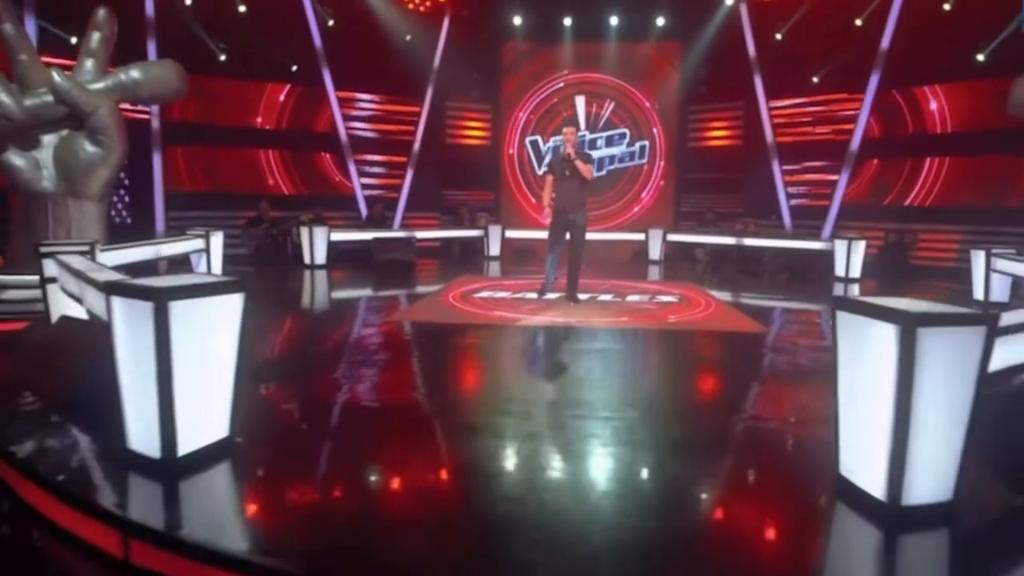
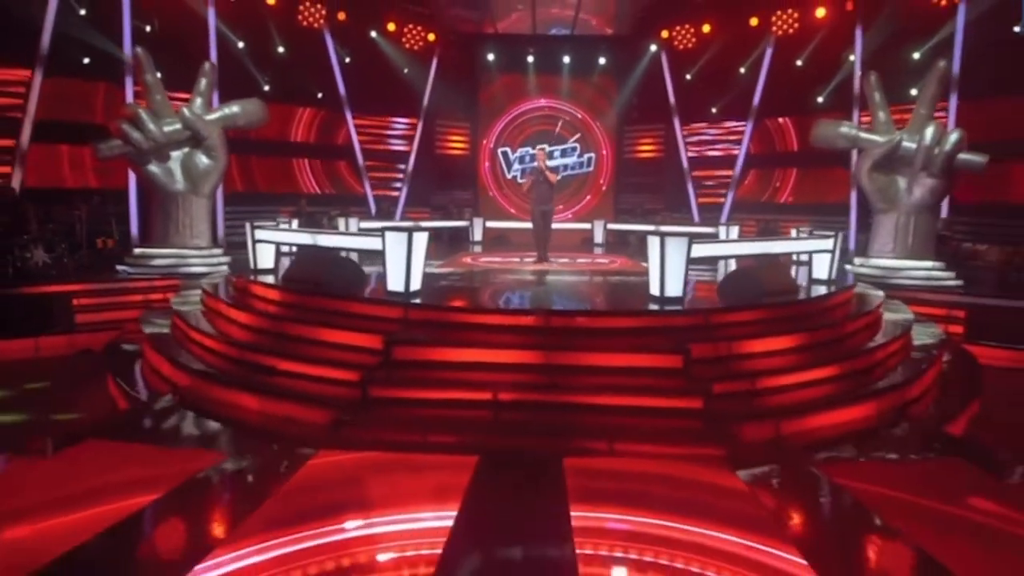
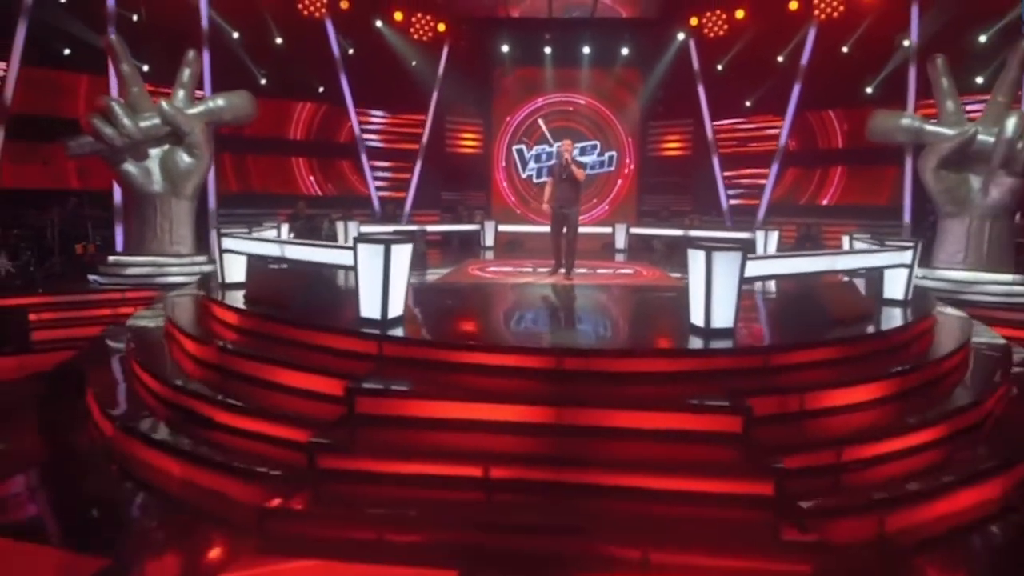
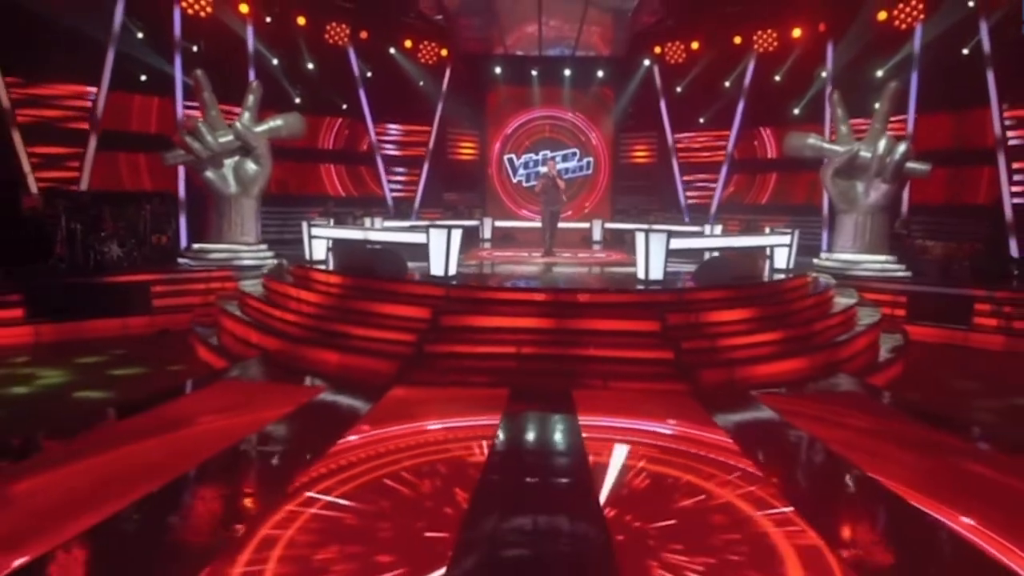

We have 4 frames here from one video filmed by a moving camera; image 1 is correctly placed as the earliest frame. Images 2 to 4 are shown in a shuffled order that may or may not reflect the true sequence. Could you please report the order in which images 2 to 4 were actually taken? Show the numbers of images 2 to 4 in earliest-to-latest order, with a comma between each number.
3, 2, 4
